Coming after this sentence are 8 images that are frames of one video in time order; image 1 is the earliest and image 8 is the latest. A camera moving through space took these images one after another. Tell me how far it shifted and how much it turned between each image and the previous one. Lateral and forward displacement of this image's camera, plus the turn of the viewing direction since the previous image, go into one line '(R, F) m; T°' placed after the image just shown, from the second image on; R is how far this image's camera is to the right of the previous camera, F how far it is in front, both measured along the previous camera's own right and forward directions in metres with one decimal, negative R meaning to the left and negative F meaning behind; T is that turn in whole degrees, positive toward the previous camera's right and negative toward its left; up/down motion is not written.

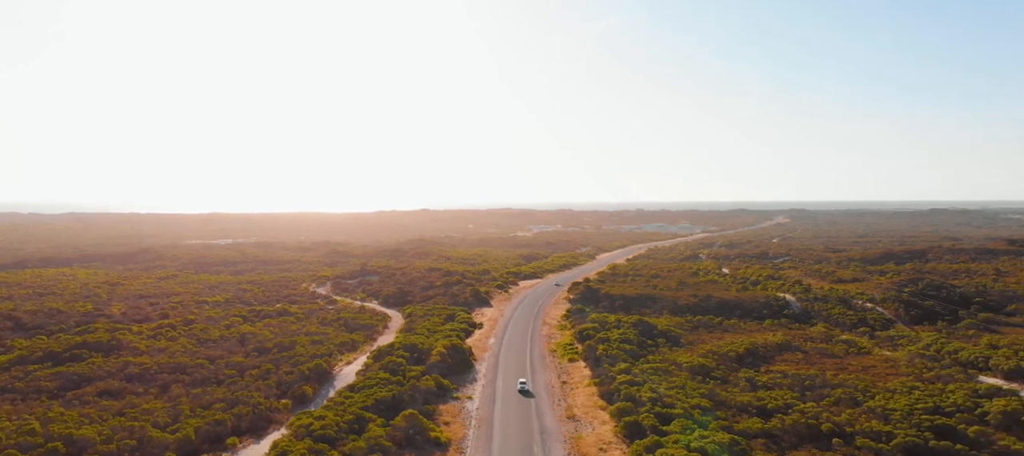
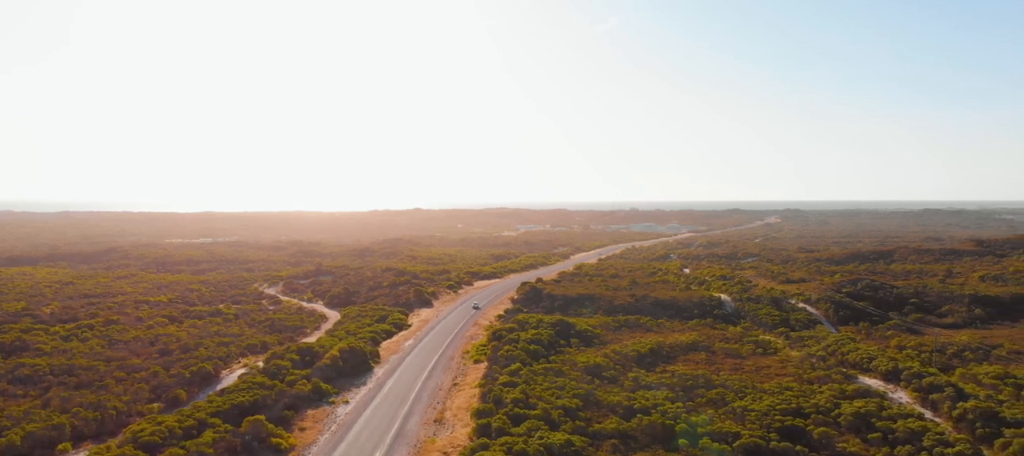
(+4.4, +0.3) m; +1°
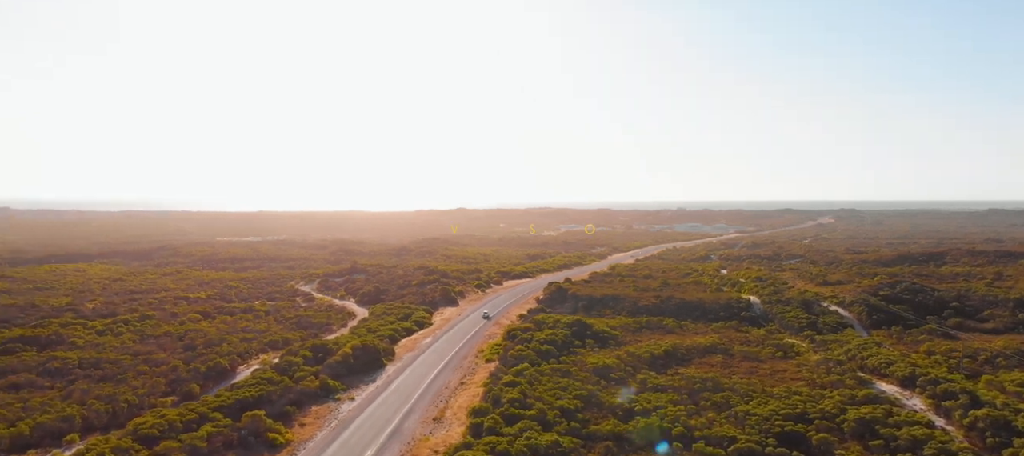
(+1.6, +0.1) m; -3°
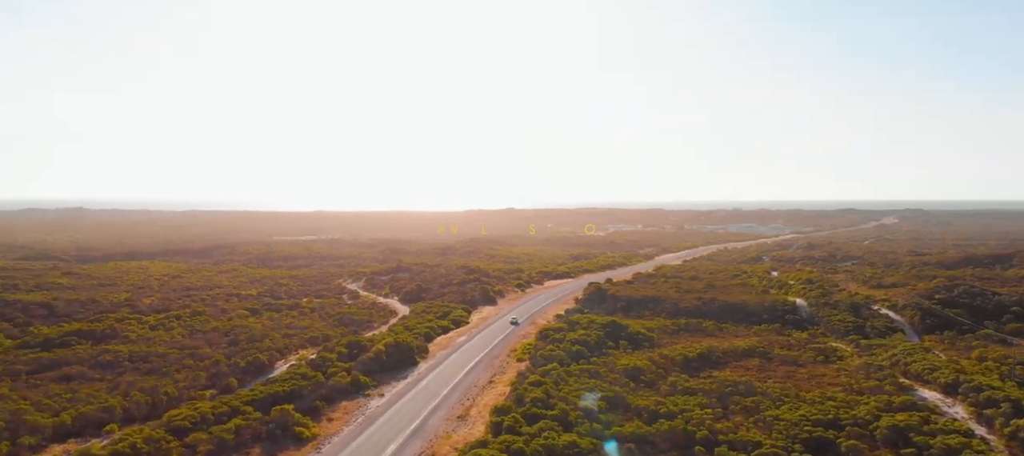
(+0.9, 0.0) m; -4°
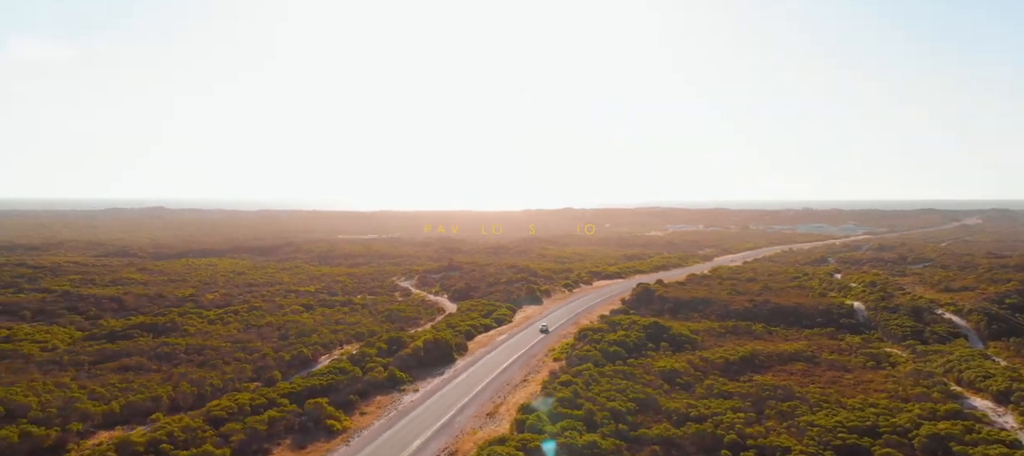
(+1.1, -0.1) m; -5°
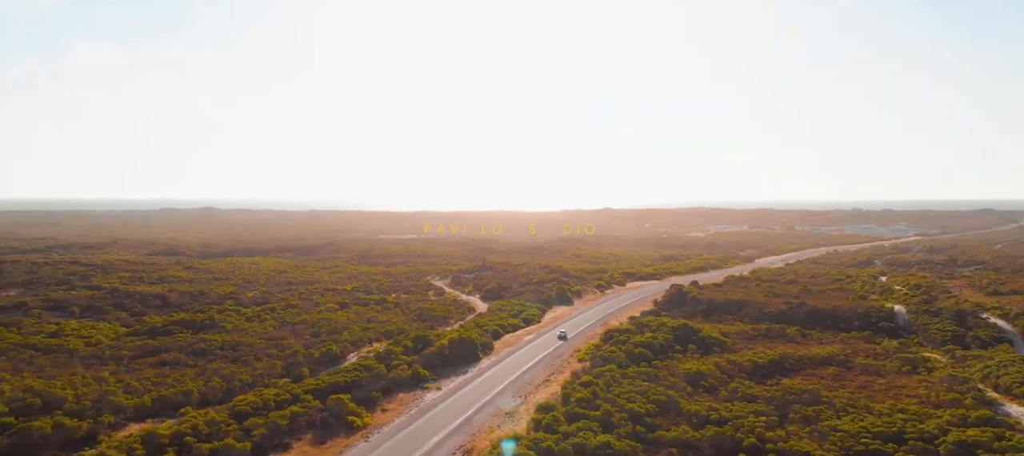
(+0.7, -0.1) m; -3°
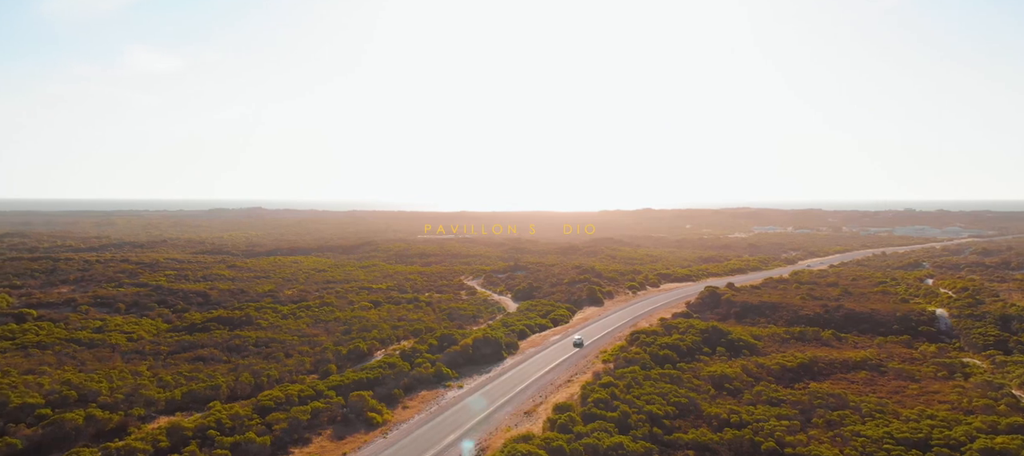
(+0.7, -0.1) m; -3°
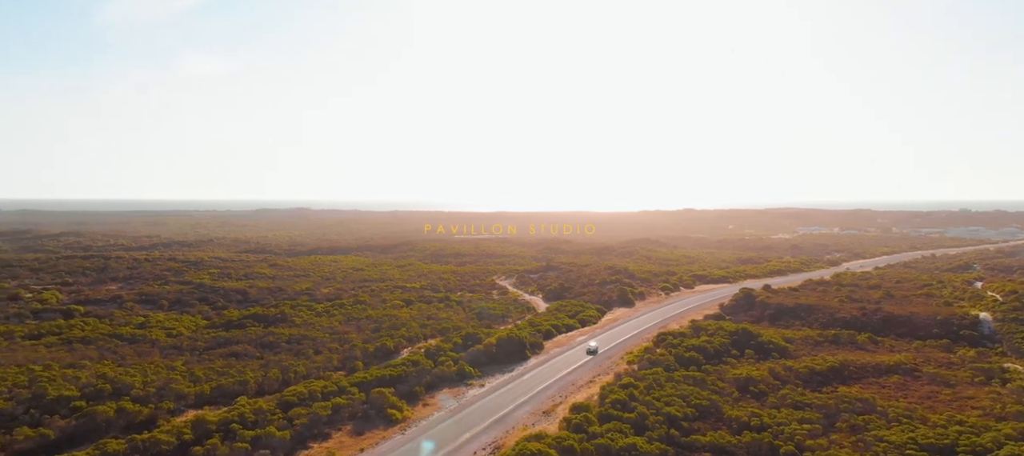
(+0.7, -0.1) m; -3°
